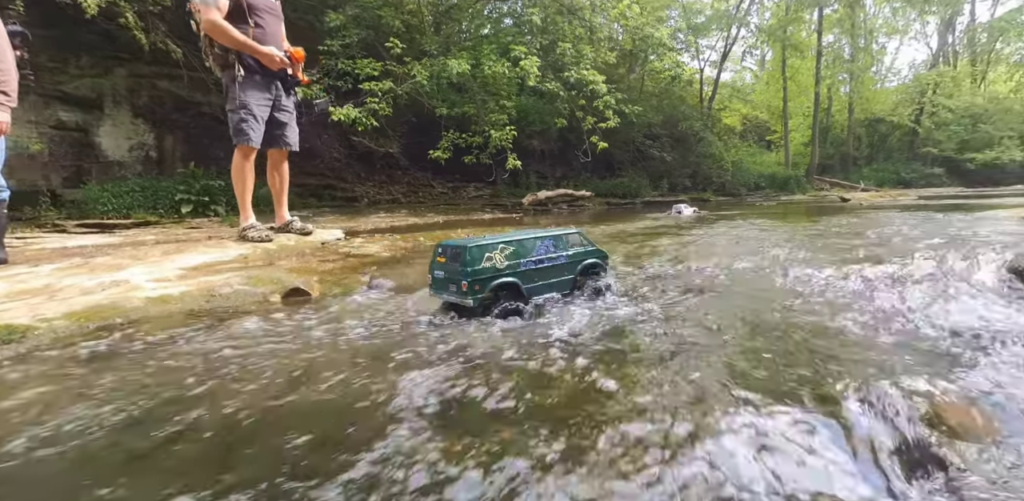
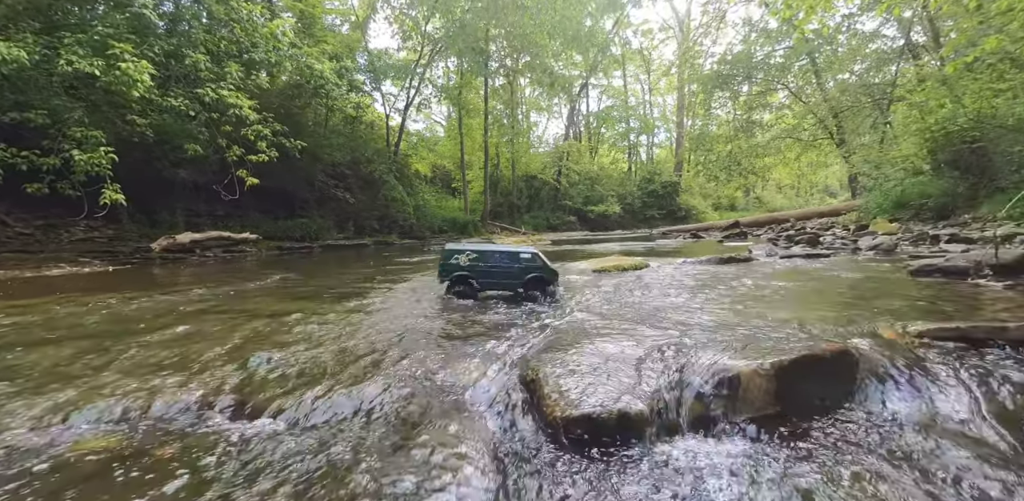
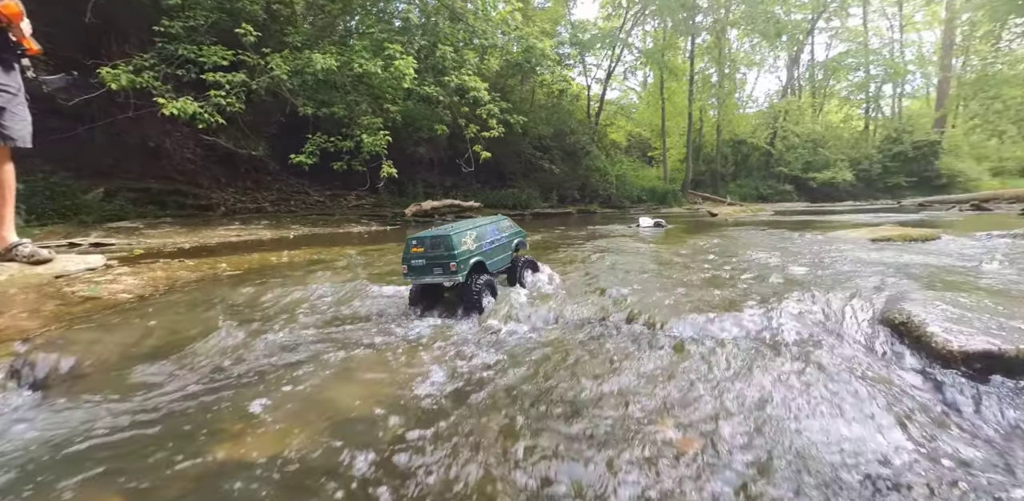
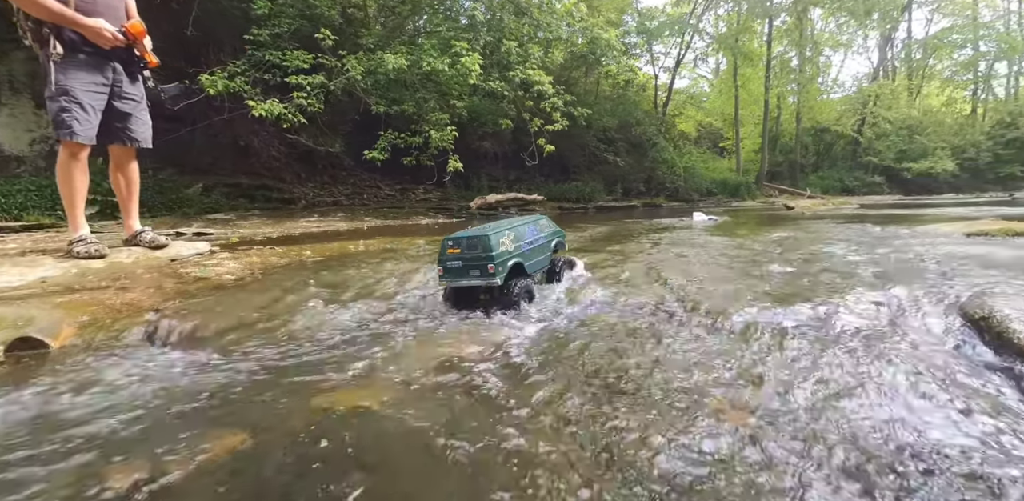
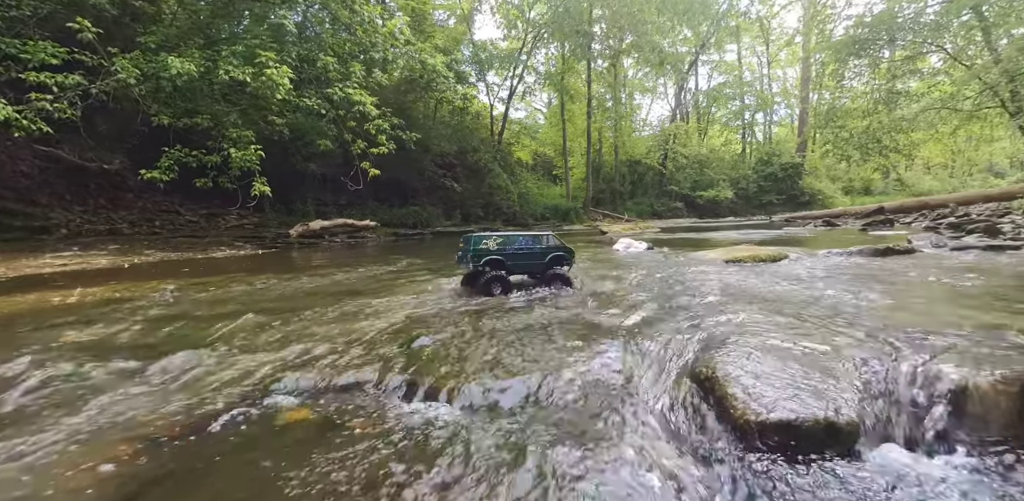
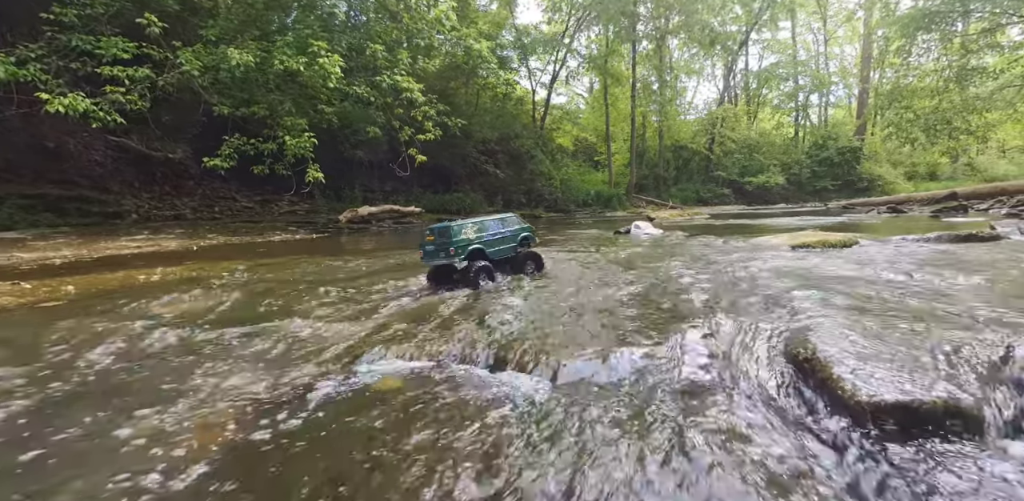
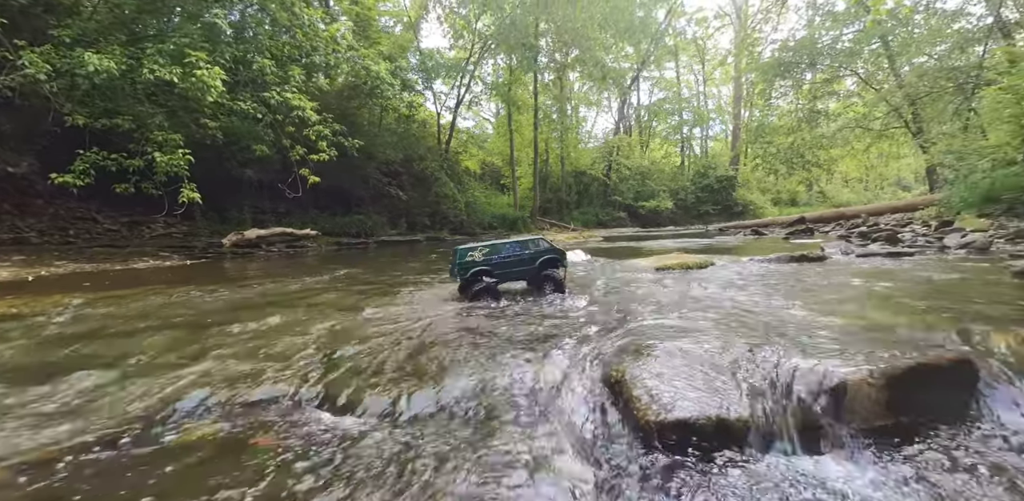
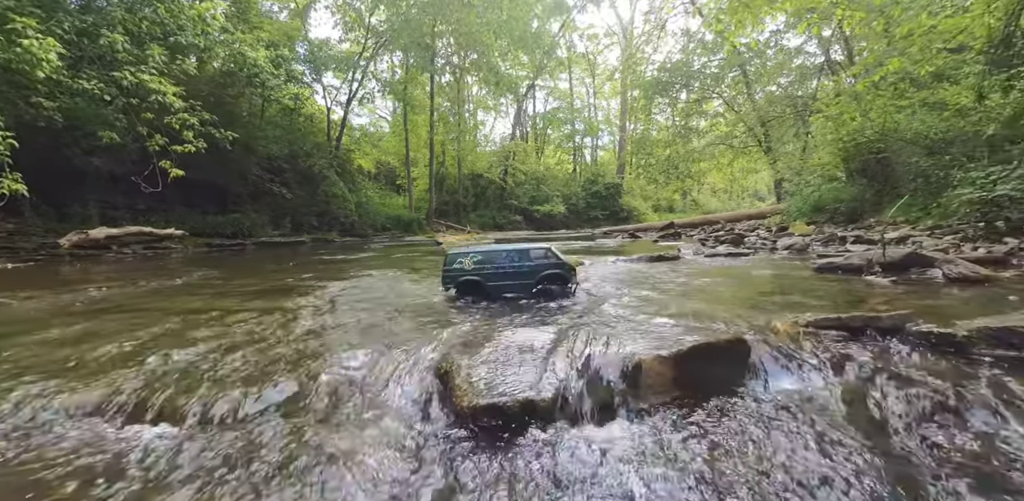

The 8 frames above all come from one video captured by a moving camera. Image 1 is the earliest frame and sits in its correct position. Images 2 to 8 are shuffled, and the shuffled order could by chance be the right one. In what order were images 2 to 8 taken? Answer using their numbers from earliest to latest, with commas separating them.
4, 3, 6, 5, 7, 2, 8
